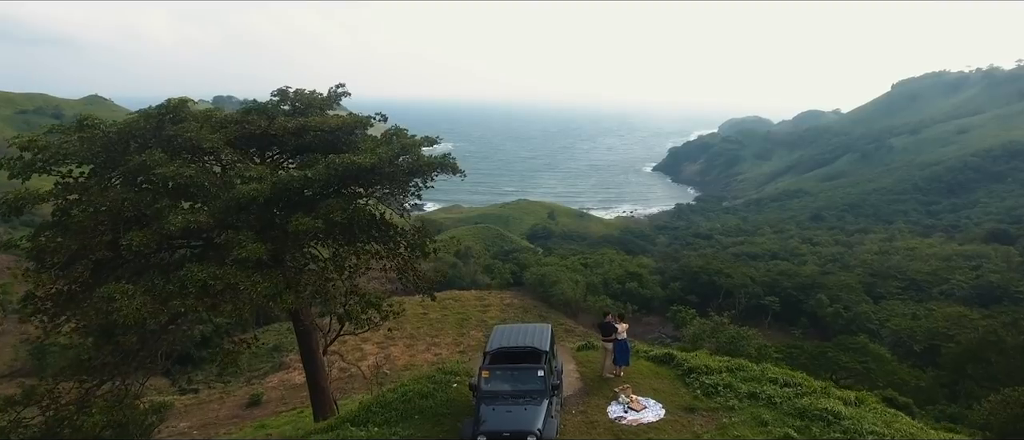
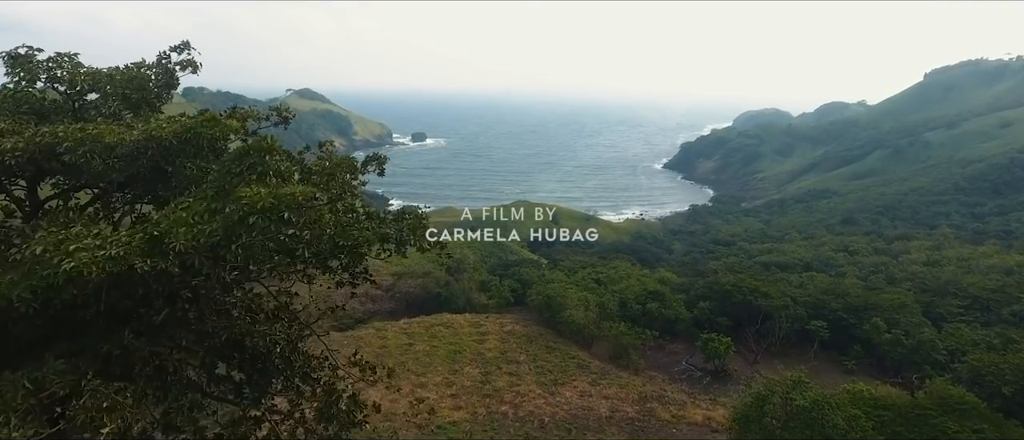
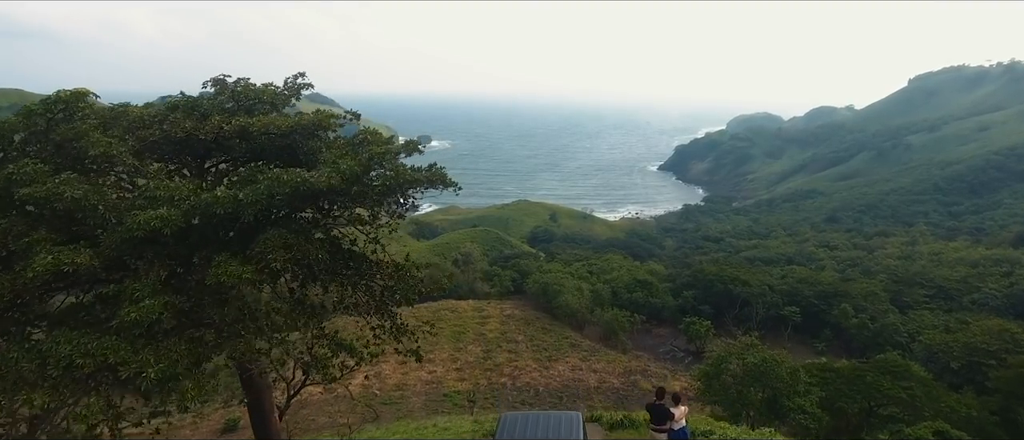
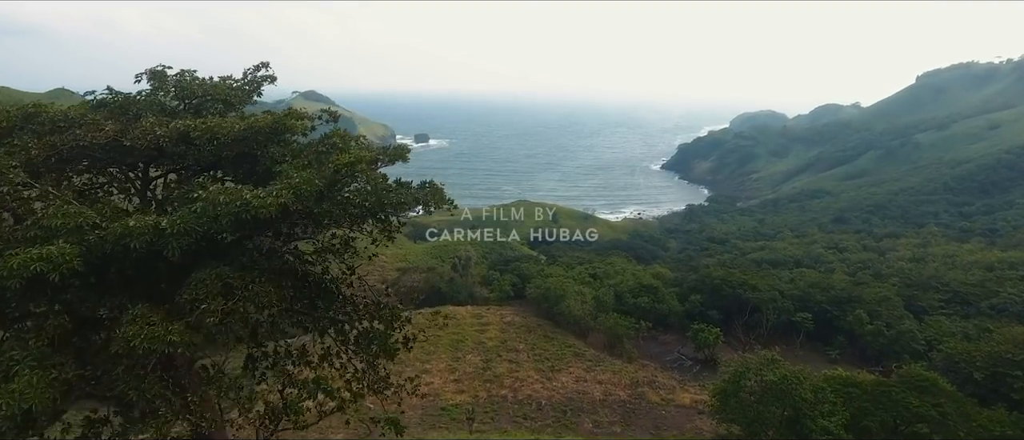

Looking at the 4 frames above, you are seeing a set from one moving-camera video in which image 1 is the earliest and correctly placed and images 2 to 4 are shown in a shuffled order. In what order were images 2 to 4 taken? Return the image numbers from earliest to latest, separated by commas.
3, 4, 2
